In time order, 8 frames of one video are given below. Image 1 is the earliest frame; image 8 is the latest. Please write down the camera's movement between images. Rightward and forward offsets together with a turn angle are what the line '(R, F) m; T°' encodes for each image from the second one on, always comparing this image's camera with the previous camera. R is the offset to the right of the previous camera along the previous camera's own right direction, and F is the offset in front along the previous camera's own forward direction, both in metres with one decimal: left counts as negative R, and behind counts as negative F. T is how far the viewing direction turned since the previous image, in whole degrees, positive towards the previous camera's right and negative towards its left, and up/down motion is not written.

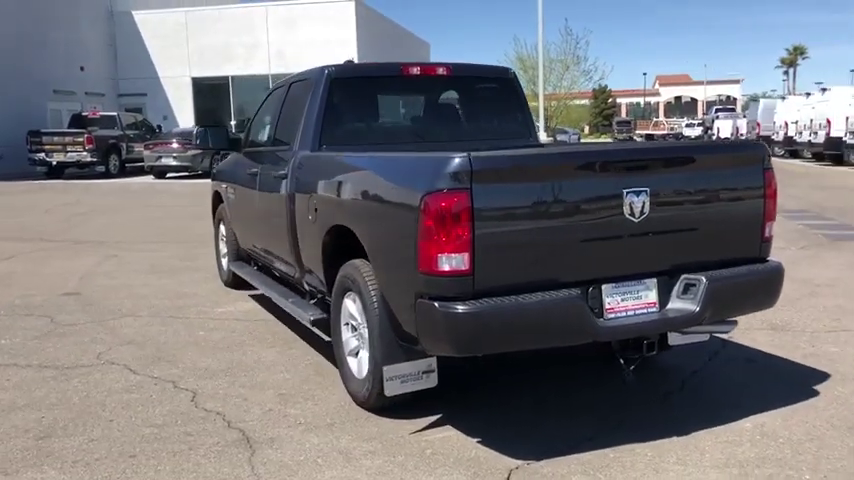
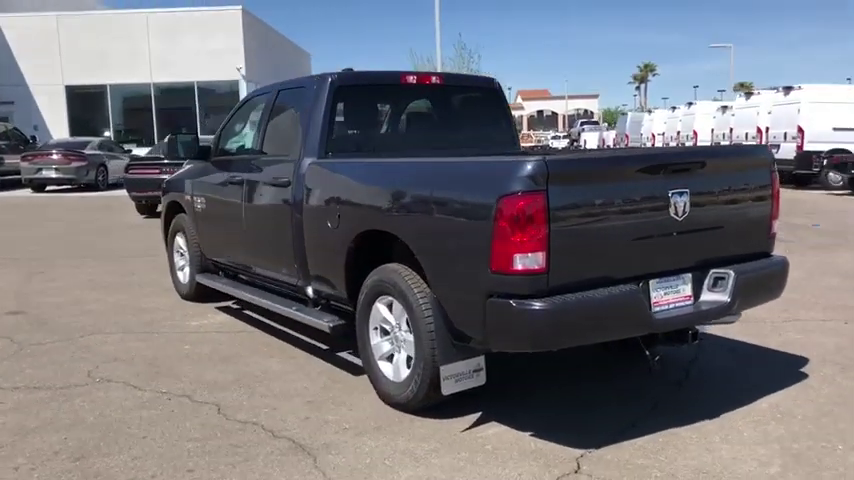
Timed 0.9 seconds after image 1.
(-1.0, 0.0) m; +9°
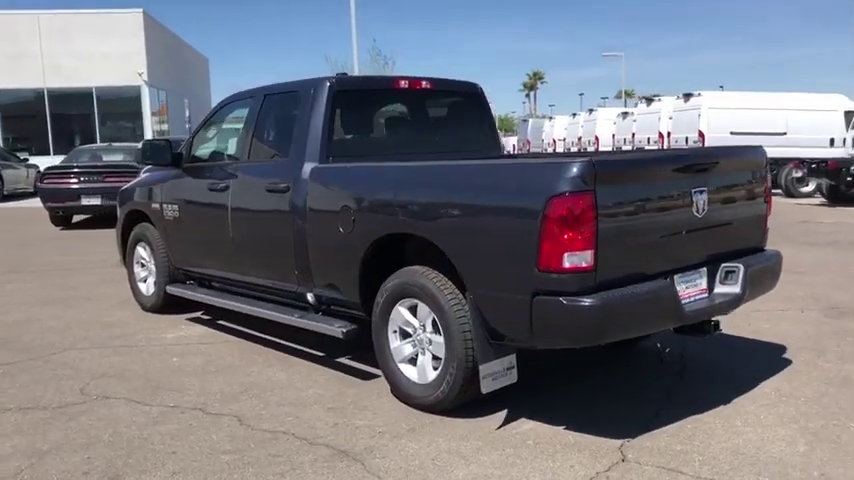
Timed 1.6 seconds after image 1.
(-0.8, 0.0) m; +8°
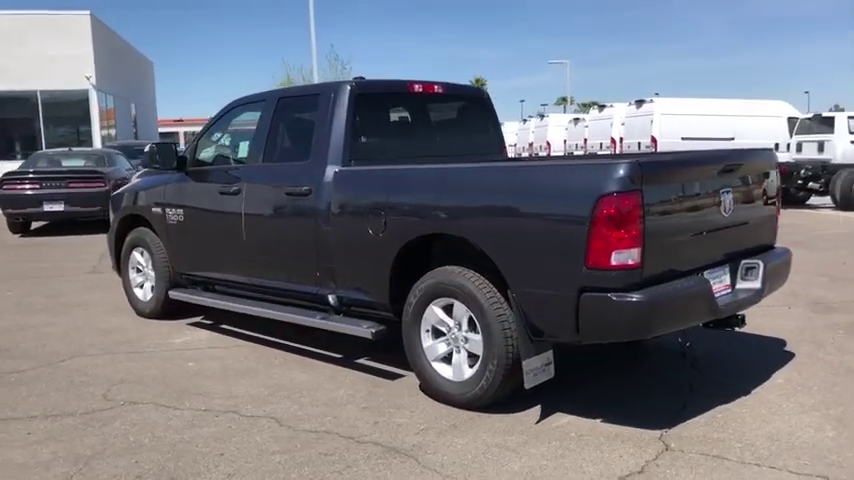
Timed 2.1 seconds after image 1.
(-0.6, -0.1) m; +4°
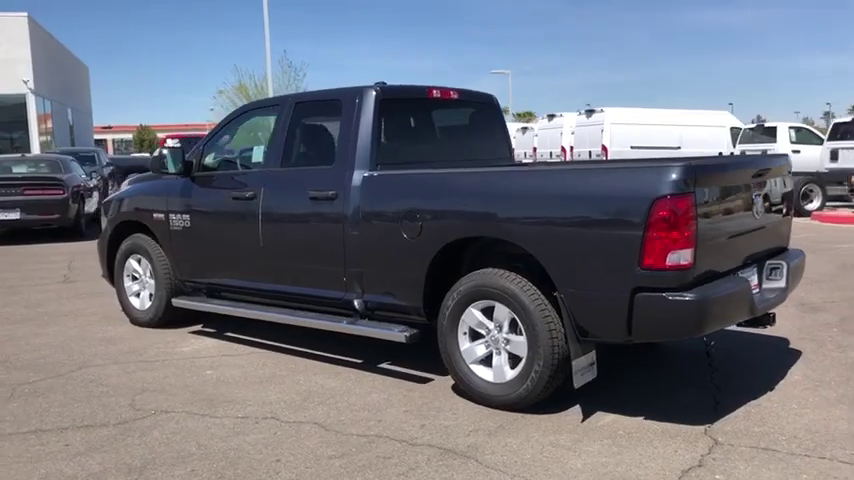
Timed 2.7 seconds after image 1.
(-0.7, 0.0) m; +5°
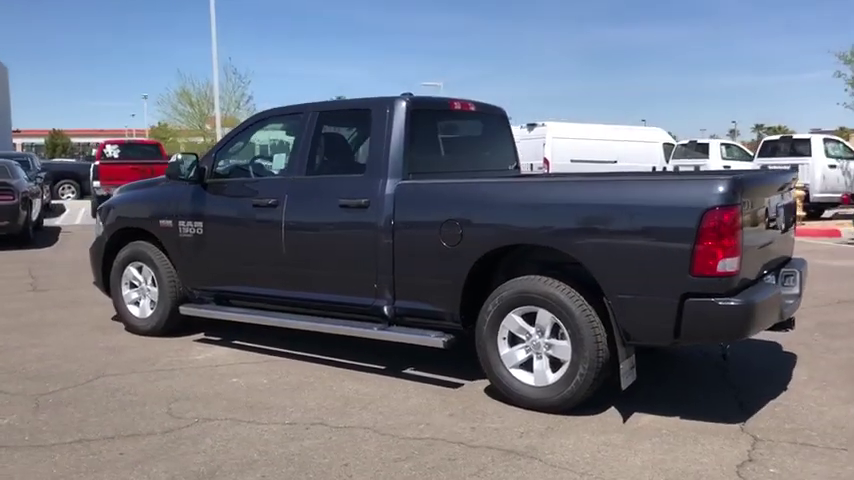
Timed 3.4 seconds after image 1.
(-0.8, -0.1) m; +6°
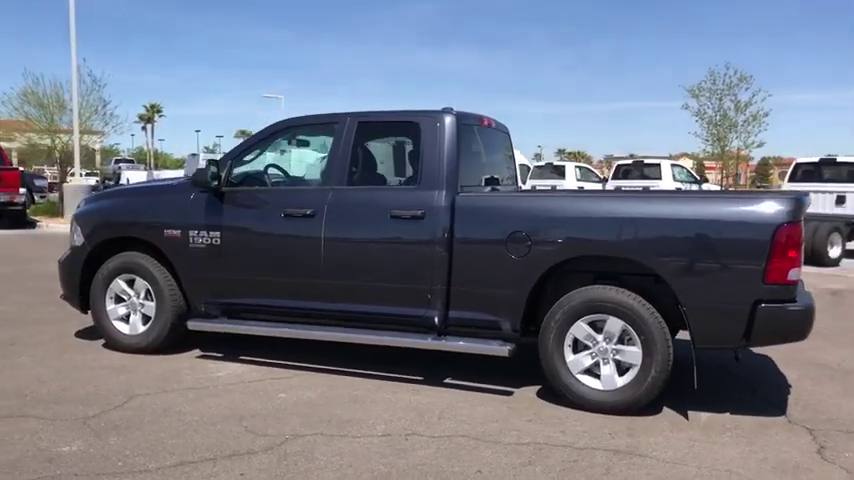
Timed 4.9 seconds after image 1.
(-1.7, +0.1) m; +13°
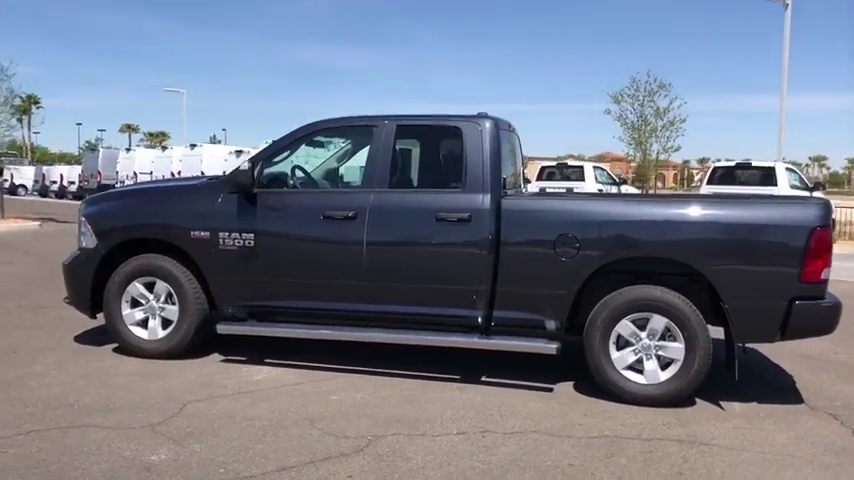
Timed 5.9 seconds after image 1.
(-1.2, 0.0) m; +8°
